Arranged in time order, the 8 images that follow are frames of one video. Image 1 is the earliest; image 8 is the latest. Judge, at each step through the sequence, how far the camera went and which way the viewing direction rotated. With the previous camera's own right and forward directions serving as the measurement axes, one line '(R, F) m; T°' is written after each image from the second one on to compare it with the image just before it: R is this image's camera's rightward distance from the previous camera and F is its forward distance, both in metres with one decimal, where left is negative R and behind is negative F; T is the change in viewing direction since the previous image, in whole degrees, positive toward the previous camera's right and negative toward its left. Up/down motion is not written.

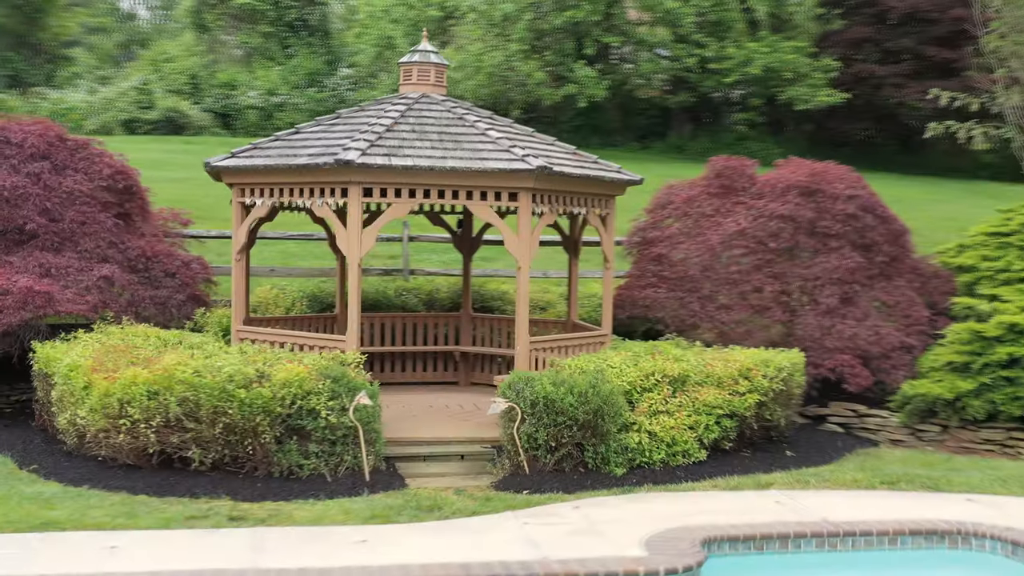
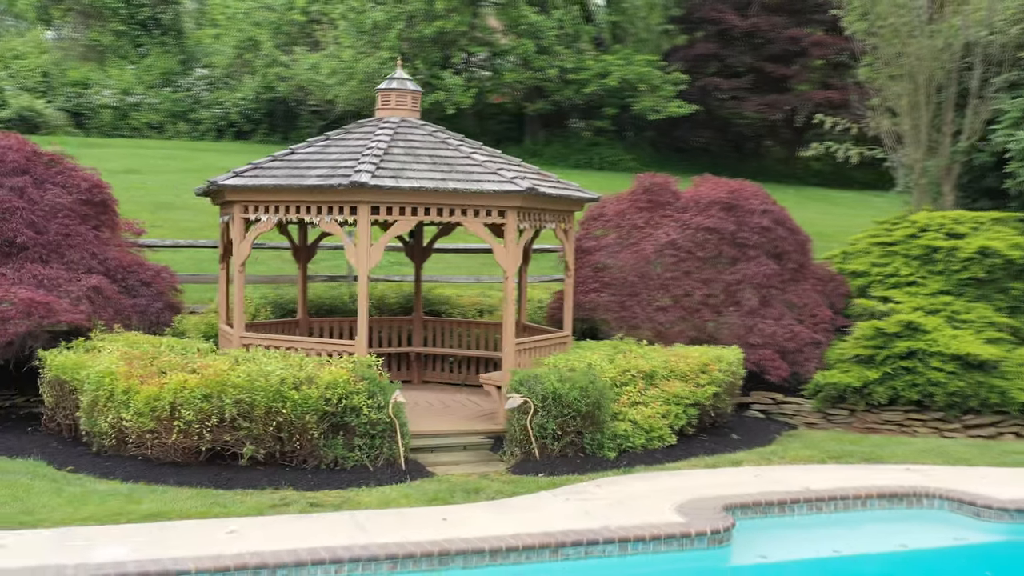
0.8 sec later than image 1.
(-1.2, -0.7) m; +9°
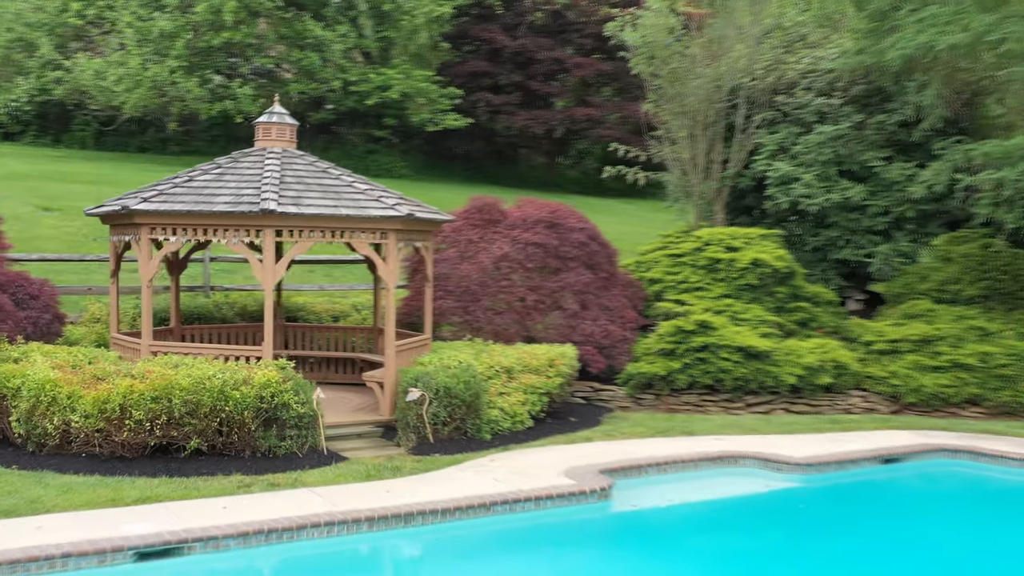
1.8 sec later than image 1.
(-1.1, -1.3) m; +13°
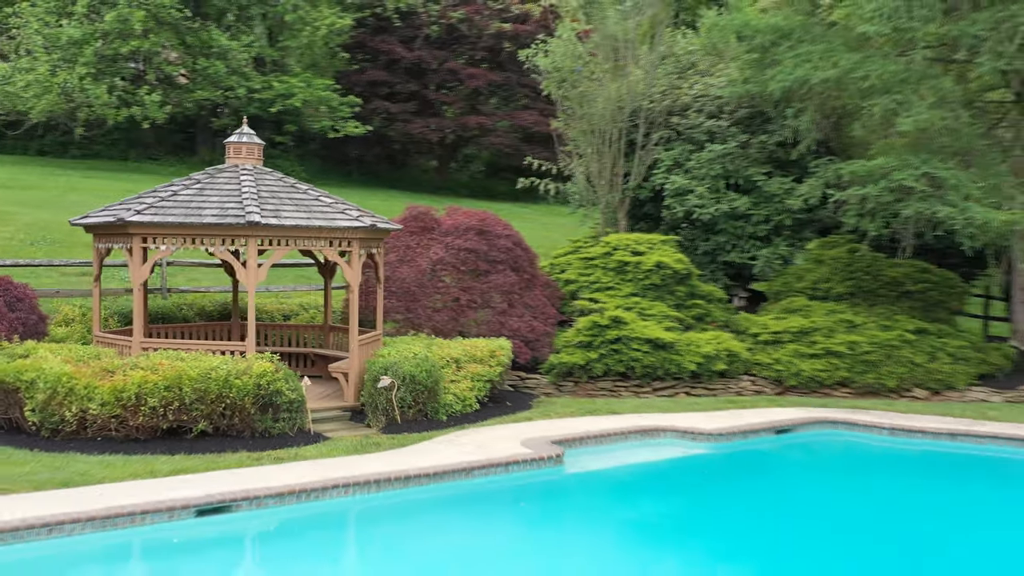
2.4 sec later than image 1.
(-0.7, -1.3) m; +7°
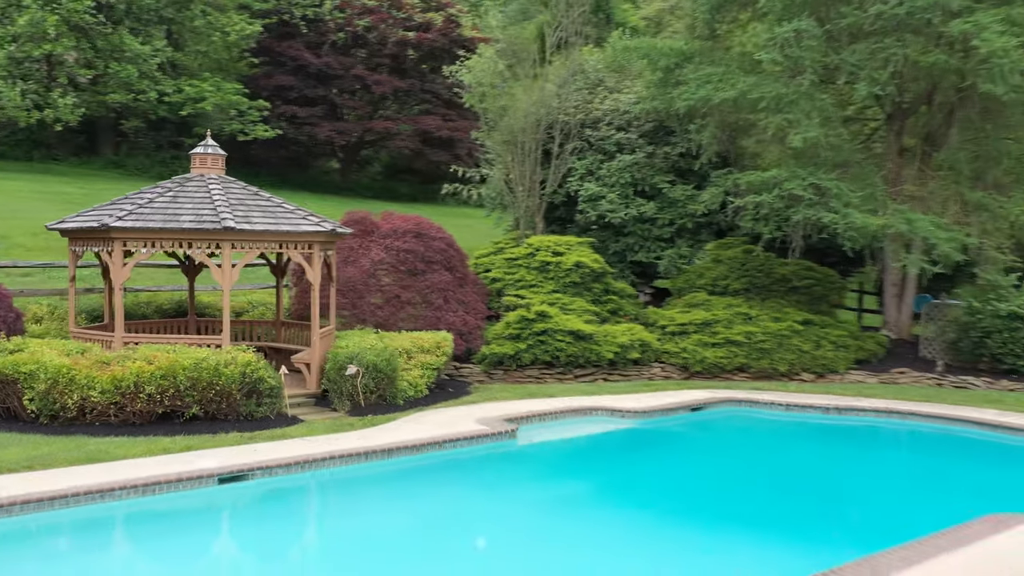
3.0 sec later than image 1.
(-0.7, -1.2) m; +6°
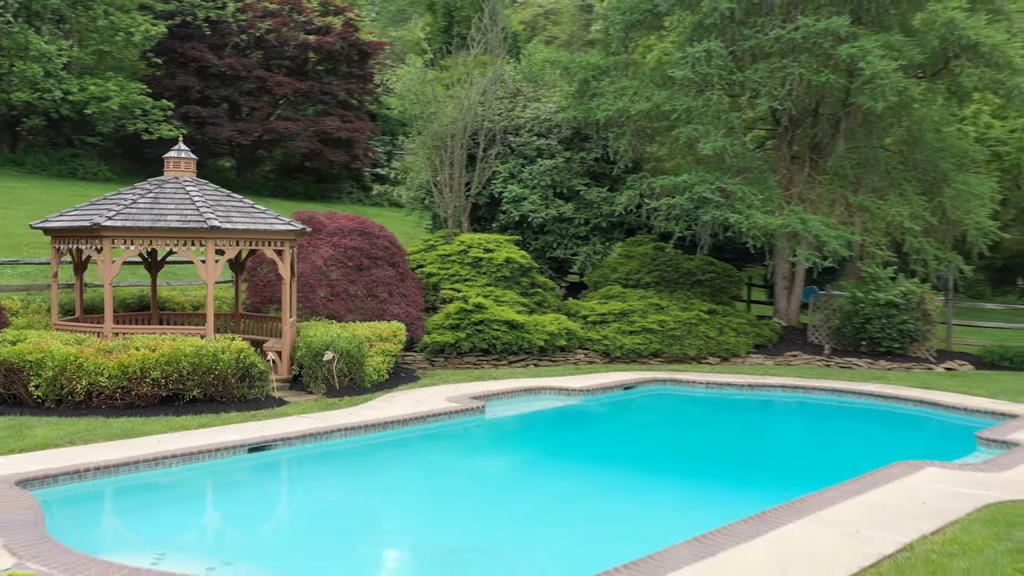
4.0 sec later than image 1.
(-1.0, -1.2) m; +7°
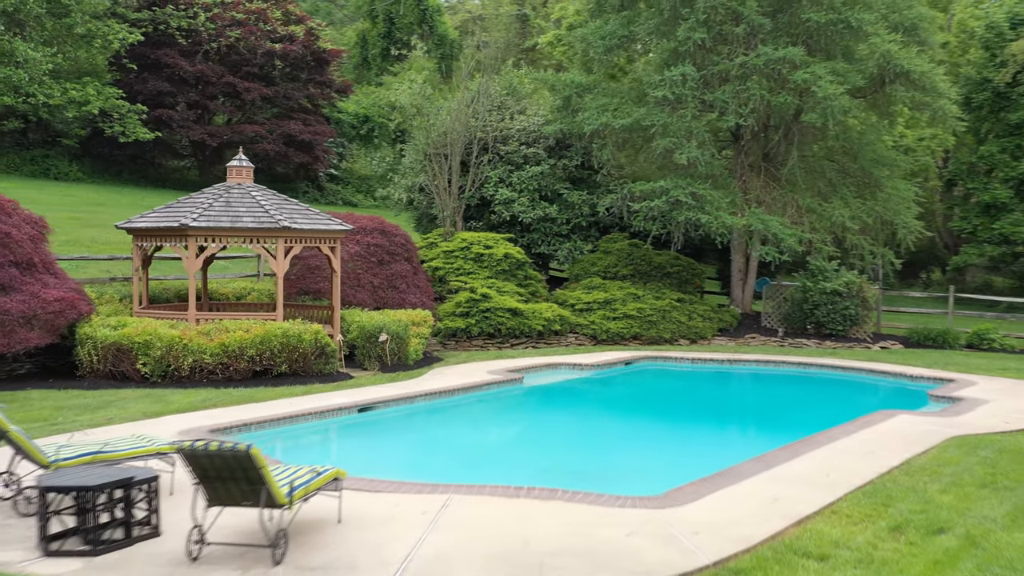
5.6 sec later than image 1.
(-1.5, -2.0) m; +5°
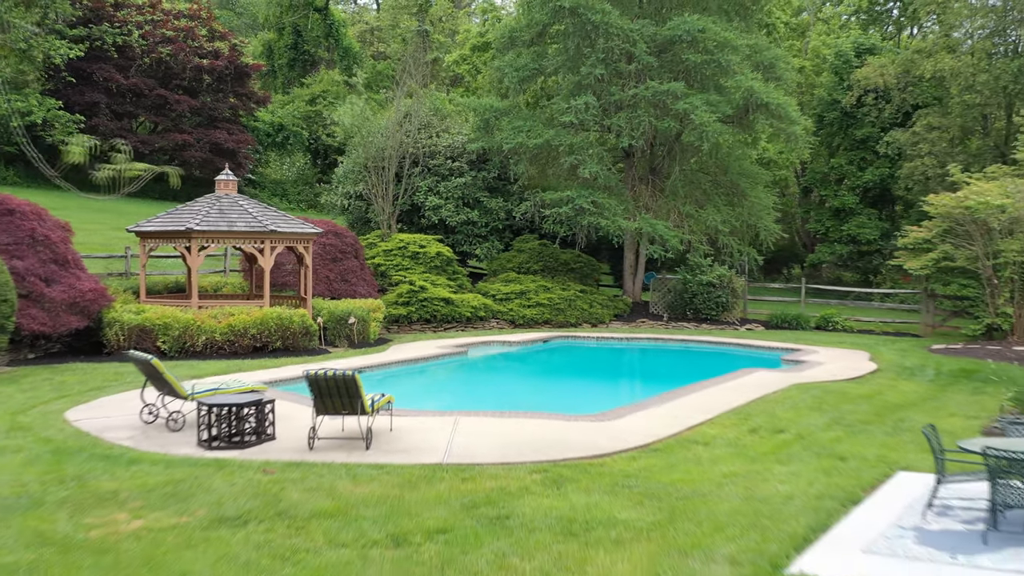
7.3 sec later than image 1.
(-1.0, -3.2) m; +6°
